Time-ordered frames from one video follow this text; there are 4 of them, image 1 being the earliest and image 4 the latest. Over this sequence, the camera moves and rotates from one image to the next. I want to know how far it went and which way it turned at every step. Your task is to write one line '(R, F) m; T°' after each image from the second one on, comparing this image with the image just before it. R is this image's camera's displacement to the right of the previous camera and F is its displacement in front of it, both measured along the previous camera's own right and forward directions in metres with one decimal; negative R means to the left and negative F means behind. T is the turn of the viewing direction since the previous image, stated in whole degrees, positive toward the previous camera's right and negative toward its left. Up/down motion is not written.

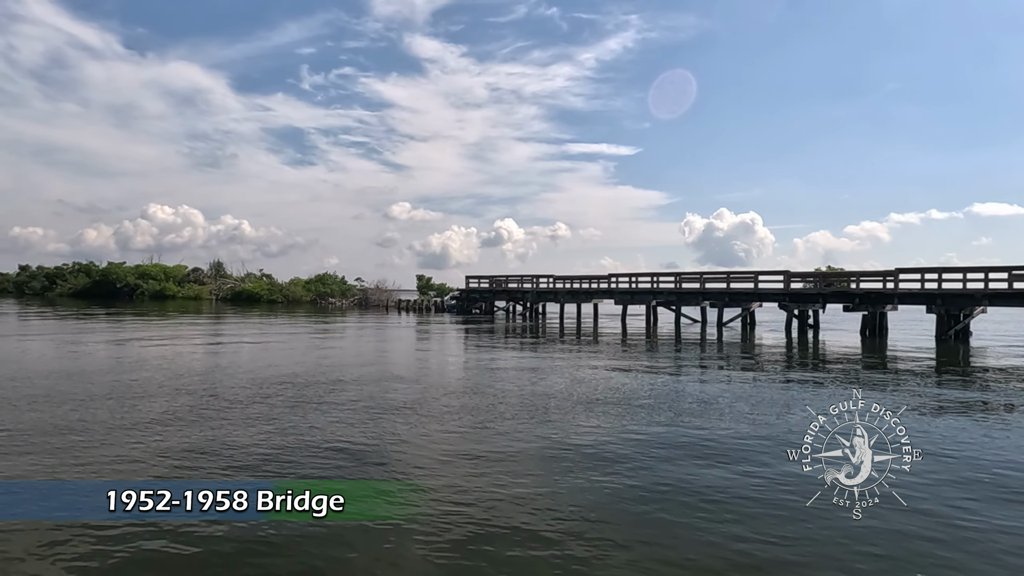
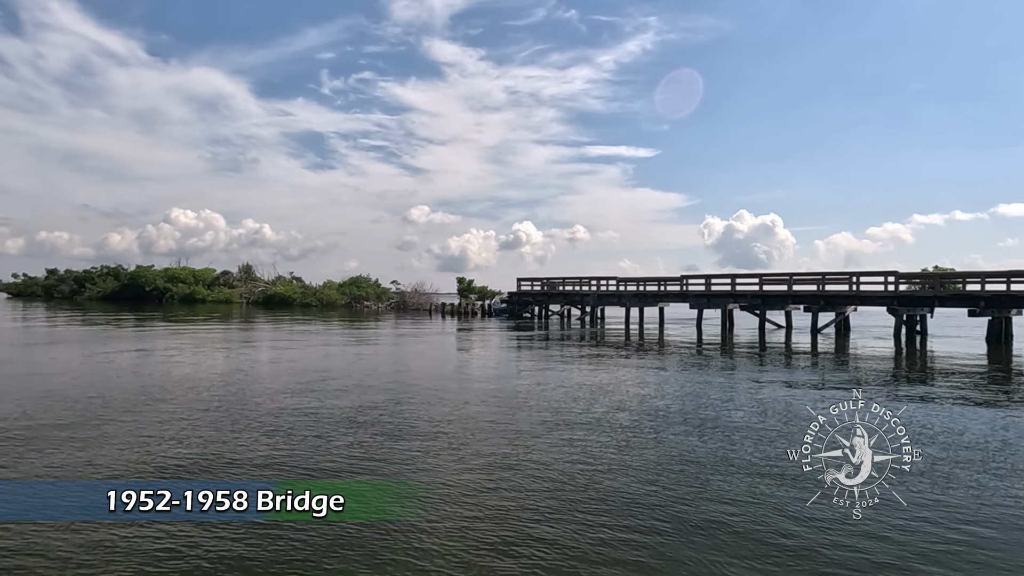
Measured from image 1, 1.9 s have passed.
(-1.2, +1.7) m; -1°
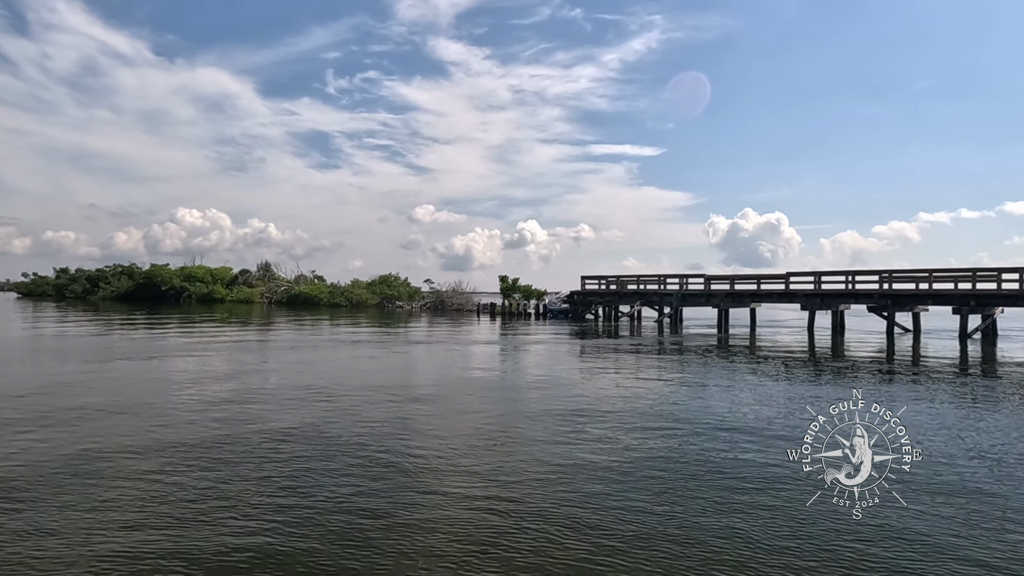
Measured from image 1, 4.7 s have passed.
(-1.8, +2.5) m; 0°
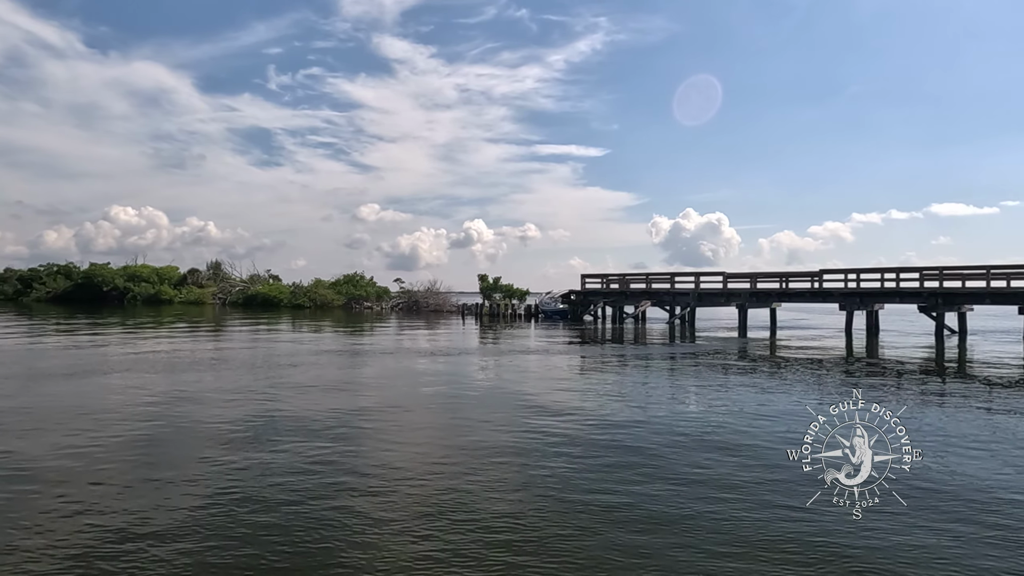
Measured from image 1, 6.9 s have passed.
(-1.3, +2.0) m; +4°
